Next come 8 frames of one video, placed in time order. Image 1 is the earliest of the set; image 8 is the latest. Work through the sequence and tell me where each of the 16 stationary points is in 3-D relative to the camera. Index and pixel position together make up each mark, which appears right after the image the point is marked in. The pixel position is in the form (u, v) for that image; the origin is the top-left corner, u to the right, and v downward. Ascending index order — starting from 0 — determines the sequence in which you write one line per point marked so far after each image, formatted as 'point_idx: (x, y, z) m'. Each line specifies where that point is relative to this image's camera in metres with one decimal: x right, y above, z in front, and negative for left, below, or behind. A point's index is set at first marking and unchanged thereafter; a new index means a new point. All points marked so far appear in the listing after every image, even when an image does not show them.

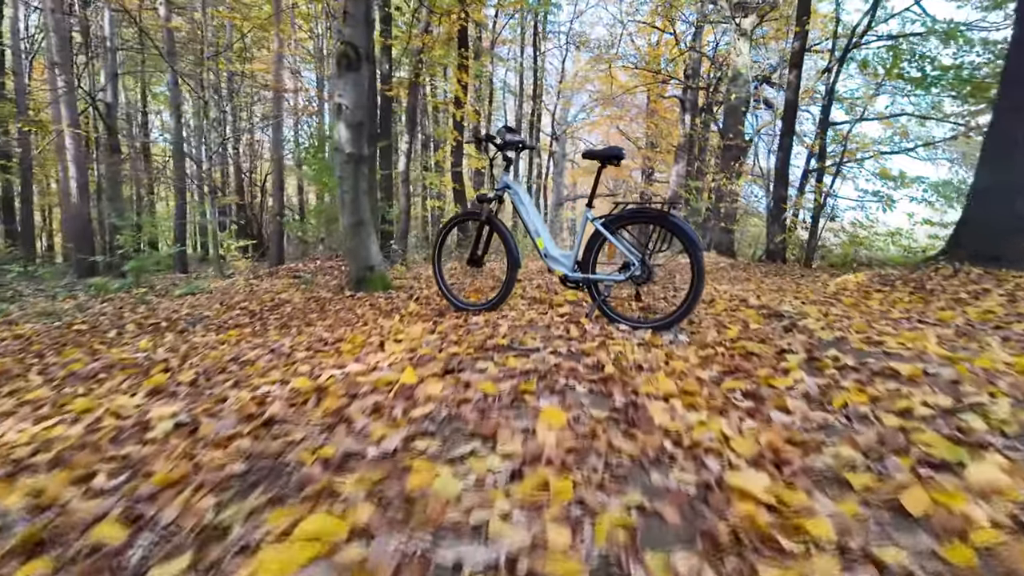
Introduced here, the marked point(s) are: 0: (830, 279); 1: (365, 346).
0: (+3.4, +0.1, +6.2) m
1: (-0.7, -0.3, +3.0) m
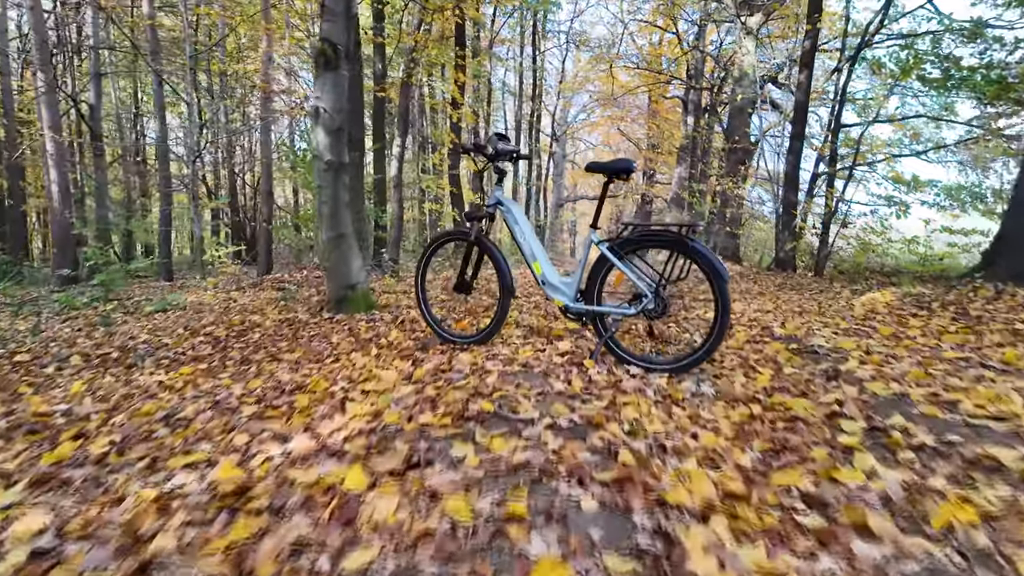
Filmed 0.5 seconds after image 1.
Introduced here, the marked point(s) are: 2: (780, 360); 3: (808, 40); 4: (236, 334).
0: (+3.3, -0.1, +5.7) m
1: (-0.8, -0.5, +2.5) m
2: (+1.4, -0.4, +3.1) m
3: (+5.5, +4.6, +10.9) m
4: (-2.1, -0.4, +4.5) m
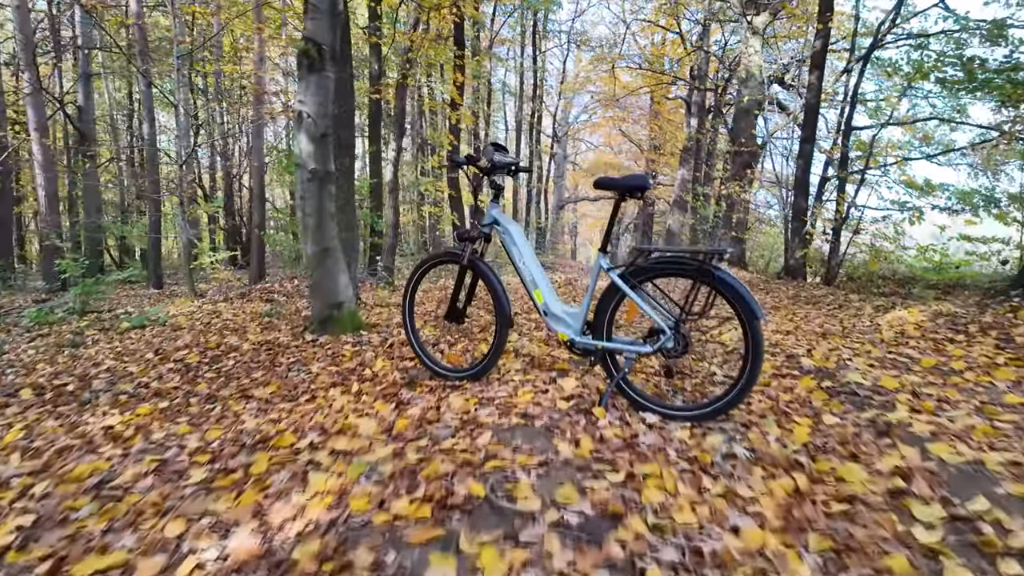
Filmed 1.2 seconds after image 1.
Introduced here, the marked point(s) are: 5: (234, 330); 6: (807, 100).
0: (+3.3, -0.2, +5.3) m
1: (-0.8, -0.6, +2.1) m
2: (+1.4, -0.5, +2.7) m
3: (+5.5, +4.5, +10.6) m
4: (-2.1, -0.5, +4.1) m
5: (-2.5, -0.4, +5.3) m
6: (+5.4, +3.4, +10.7) m
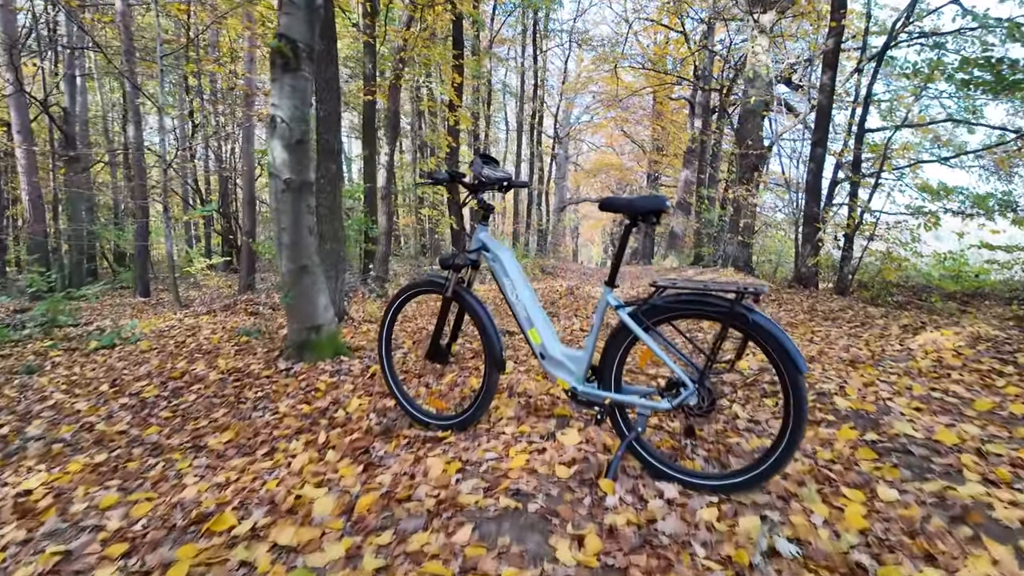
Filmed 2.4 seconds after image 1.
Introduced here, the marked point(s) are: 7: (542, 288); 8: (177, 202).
0: (+3.3, -0.4, +4.9) m
1: (-0.8, -0.8, +1.7) m
2: (+1.4, -0.7, +2.3) m
3: (+5.5, +4.3, +10.1) m
4: (-2.2, -0.7, +3.7) m
5: (-2.6, -0.5, +4.9) m
6: (+5.4, +3.2, +10.2) m
7: (+0.6, 0.0, +11.4) m
8: (-10.1, +2.6, +17.8) m
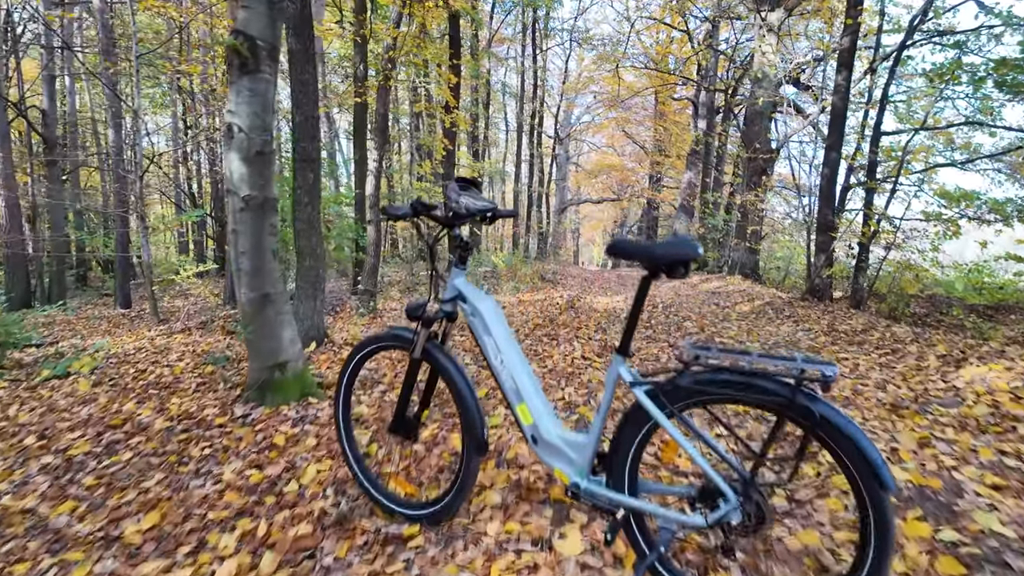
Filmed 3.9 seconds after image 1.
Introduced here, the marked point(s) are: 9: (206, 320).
0: (+3.2, -0.6, +4.3) m
1: (-0.9, -1.0, +1.1) m
2: (+1.3, -0.9, +1.8) m
3: (+5.5, +4.1, +9.6) m
4: (-2.2, -0.9, +3.1) m
5: (-2.6, -0.7, +4.4) m
6: (+5.3, +3.0, +9.7) m
7: (+0.6, -0.2, +10.9) m
8: (-10.2, +2.4, +17.3) m
9: (-4.4, -0.4, +8.6) m
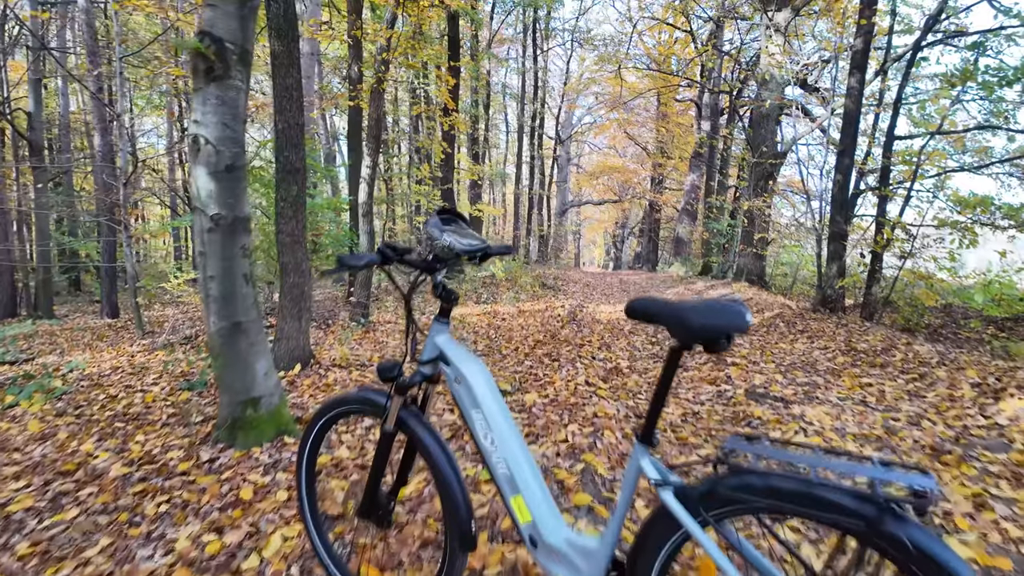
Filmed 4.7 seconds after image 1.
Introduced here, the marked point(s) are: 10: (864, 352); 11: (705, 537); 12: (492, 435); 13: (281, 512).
0: (+3.2, -0.8, +4.0) m
1: (-0.9, -1.2, +0.8) m
2: (+1.3, -1.1, +1.4) m
3: (+5.4, +3.9, +9.2) m
4: (-2.2, -1.0, +2.8) m
5: (-2.6, -0.9, +4.0) m
6: (+5.3, +2.9, +9.3) m
7: (+0.6, -0.3, +10.5) m
8: (-10.2, +2.2, +16.9) m
9: (-4.5, -0.6, +8.2) m
10: (+3.6, -0.7, +6.0) m
11: (+0.4, -0.5, +1.2) m
12: (0.0, -0.4, +1.6) m
13: (-1.0, -1.0, +2.6) m
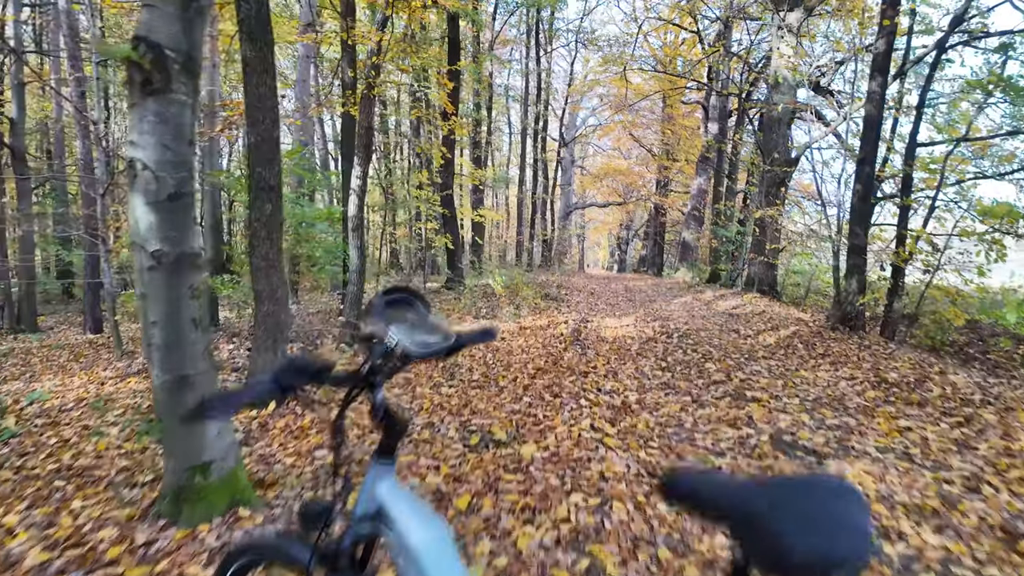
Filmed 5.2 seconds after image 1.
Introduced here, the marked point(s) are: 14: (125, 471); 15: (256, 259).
0: (+3.2, -1.0, +3.4) m
1: (-1.0, -1.4, +0.3) m
2: (+1.2, -1.3, +0.9) m
3: (+5.5, +3.7, +8.7) m
4: (-2.3, -1.3, +2.3) m
5: (-2.7, -1.2, +3.5) m
6: (+5.3, +2.6, +8.8) m
7: (+0.6, -0.6, +10.0) m
8: (-10.1, +2.0, +16.5) m
9: (-4.5, -0.8, +7.8) m
10: (+3.6, -0.9, +5.5) m
11: (+0.4, -0.8, +0.7) m
12: (-0.1, -0.6, +1.1) m
13: (-1.1, -1.2, +2.1) m
14: (-2.4, -1.1, +3.6) m
15: (-2.1, +0.2, +4.8) m
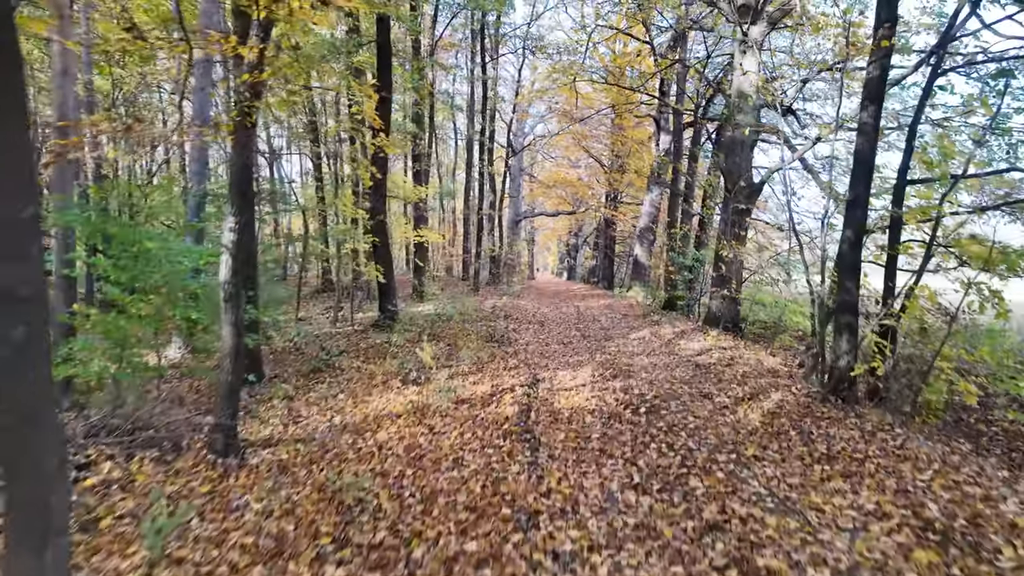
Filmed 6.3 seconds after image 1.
0: (+2.8, -1.8, +2.0) m
1: (-1.1, -2.2, -1.5) m
2: (+1.1, -2.1, -0.7) m
3: (+4.6, +2.9, +7.5) m
4: (-2.5, -2.1, +0.4) m
5: (-3.0, -2.0, +1.6) m
6: (+4.5, +1.8, +7.6) m
7: (-0.4, -1.4, +8.4) m
8: (-11.6, +1.0, +13.9) m
9: (-5.2, -1.7, +5.7) m
10: (+3.1, -1.7, +4.1) m
11: (+0.2, -1.6, -0.9) m
12: (-0.3, -1.4, -0.6) m
13: (-1.3, -2.1, +0.4) m
14: (-2.7, -2.0, +1.7) m
15: (-2.6, -0.6, +3.0) m
